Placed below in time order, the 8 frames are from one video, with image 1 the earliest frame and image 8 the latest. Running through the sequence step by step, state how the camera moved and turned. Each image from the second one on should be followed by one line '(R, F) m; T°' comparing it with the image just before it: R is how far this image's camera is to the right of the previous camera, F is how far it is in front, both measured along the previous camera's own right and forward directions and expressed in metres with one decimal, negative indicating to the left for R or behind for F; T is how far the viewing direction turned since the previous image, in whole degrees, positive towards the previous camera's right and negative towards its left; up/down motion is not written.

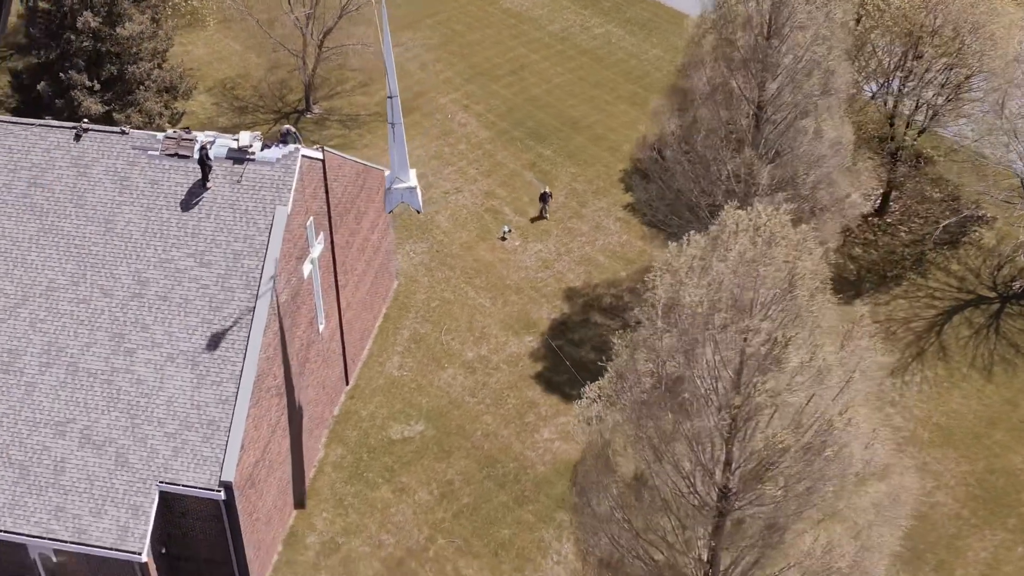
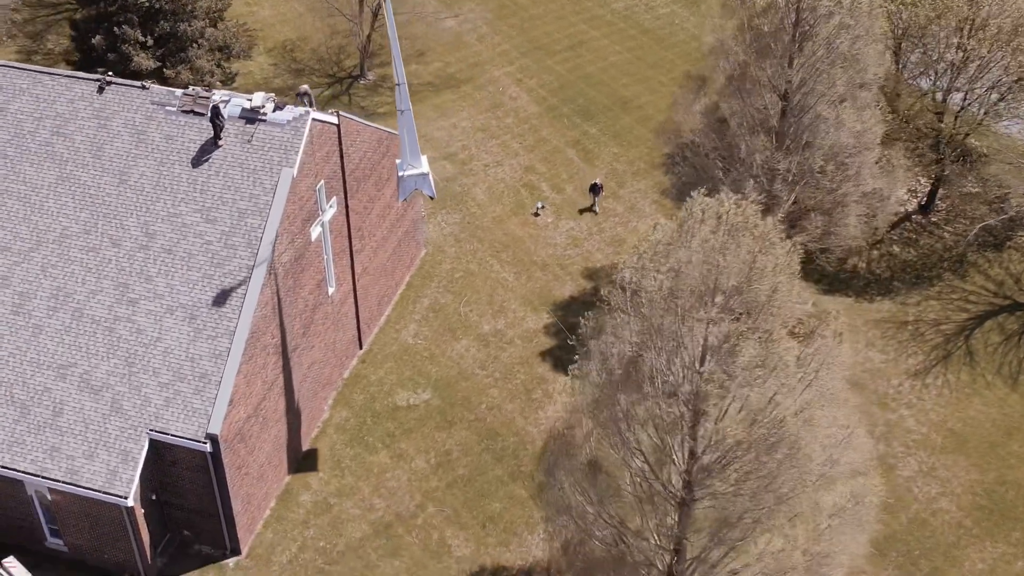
(+2.0, +0.1) m; -5°
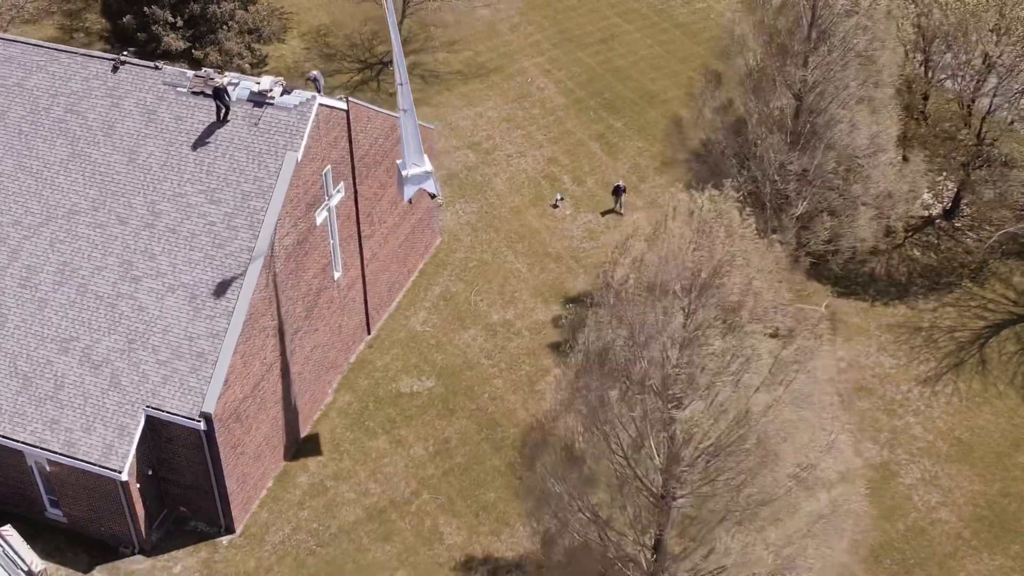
(+1.1, 0.0) m; -3°
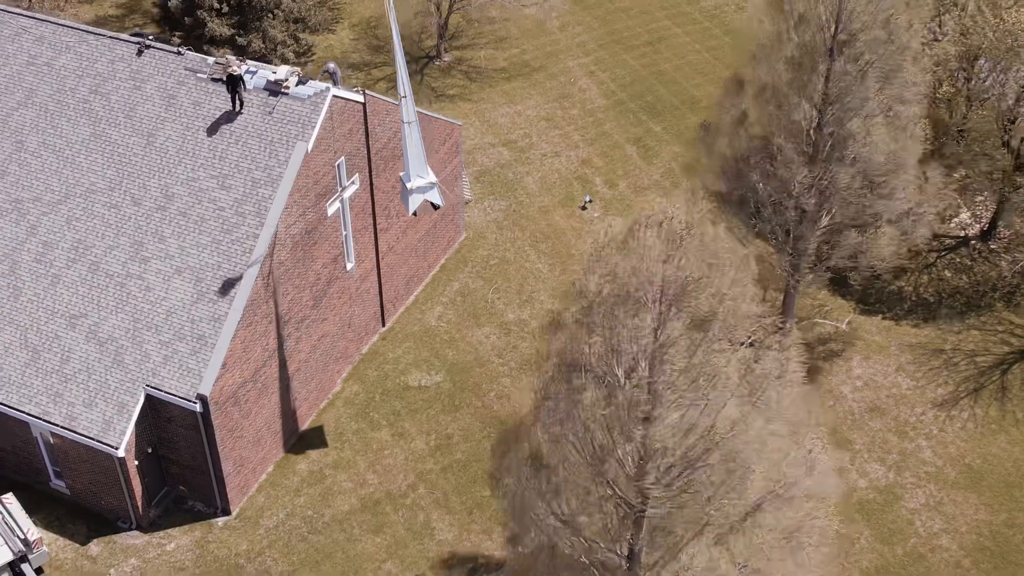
(+1.5, +0.1) m; -4°
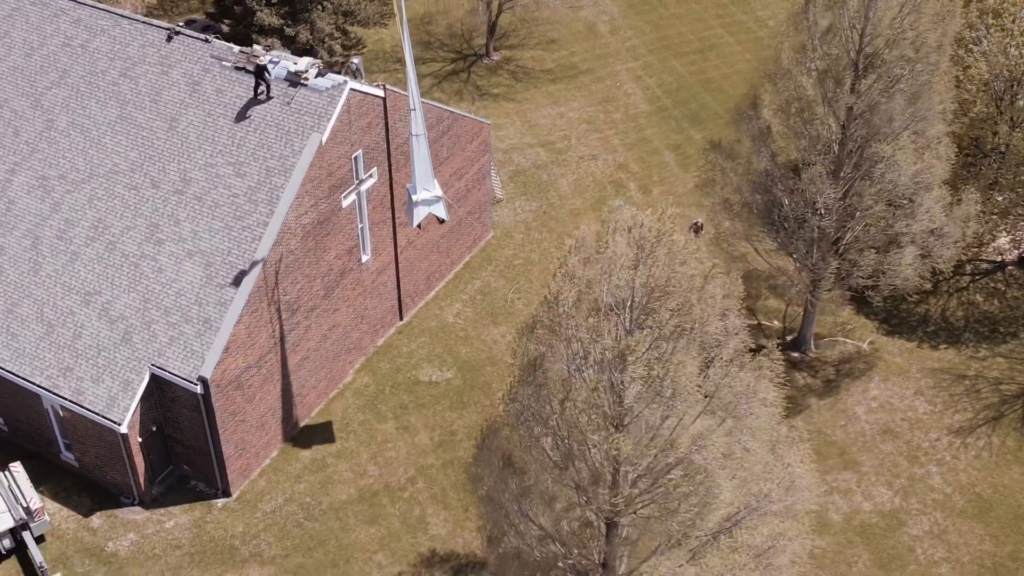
(+1.5, 0.0) m; -4°
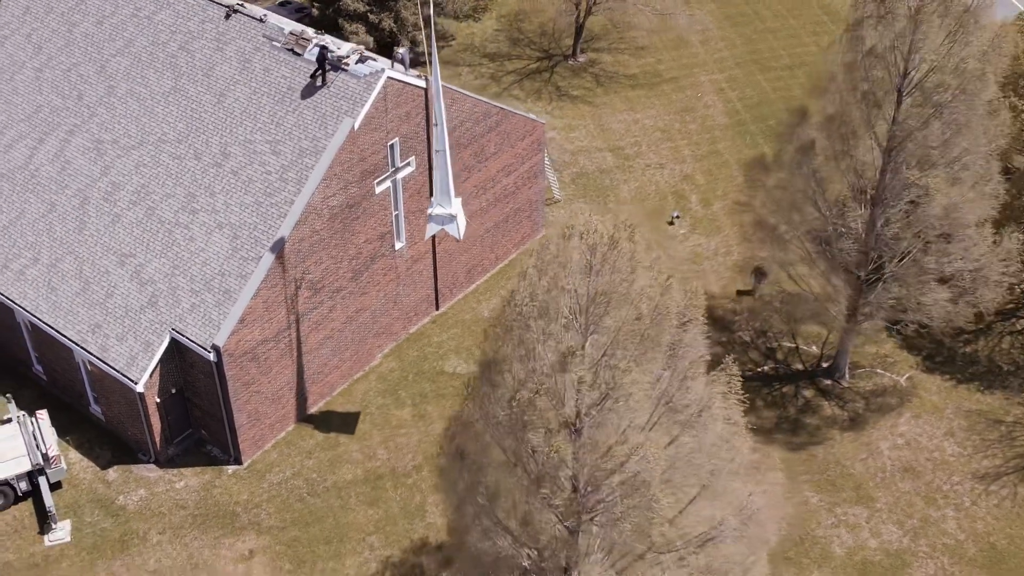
(+2.5, 0.0) m; -6°
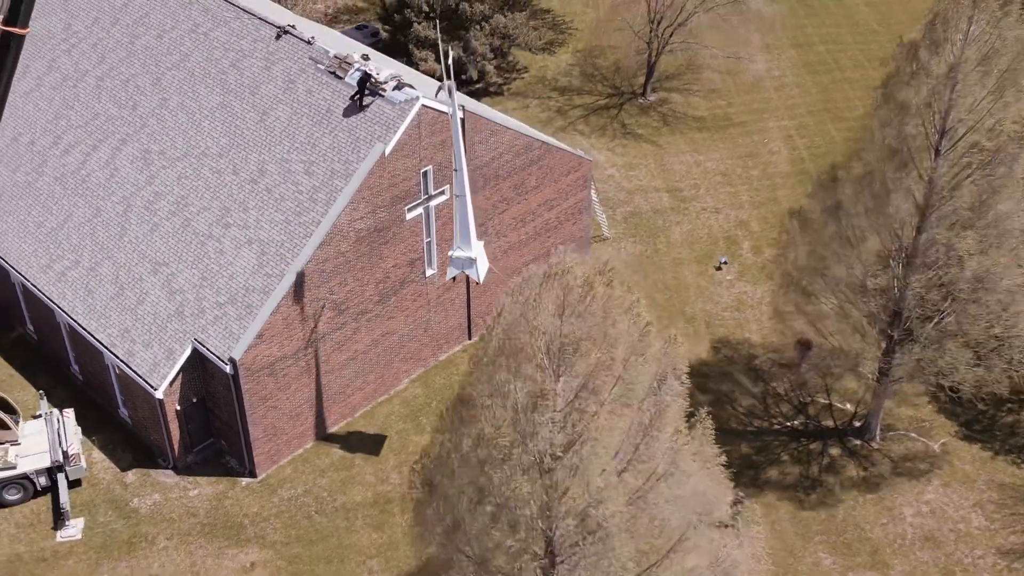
(+1.8, +0.2) m; -5°
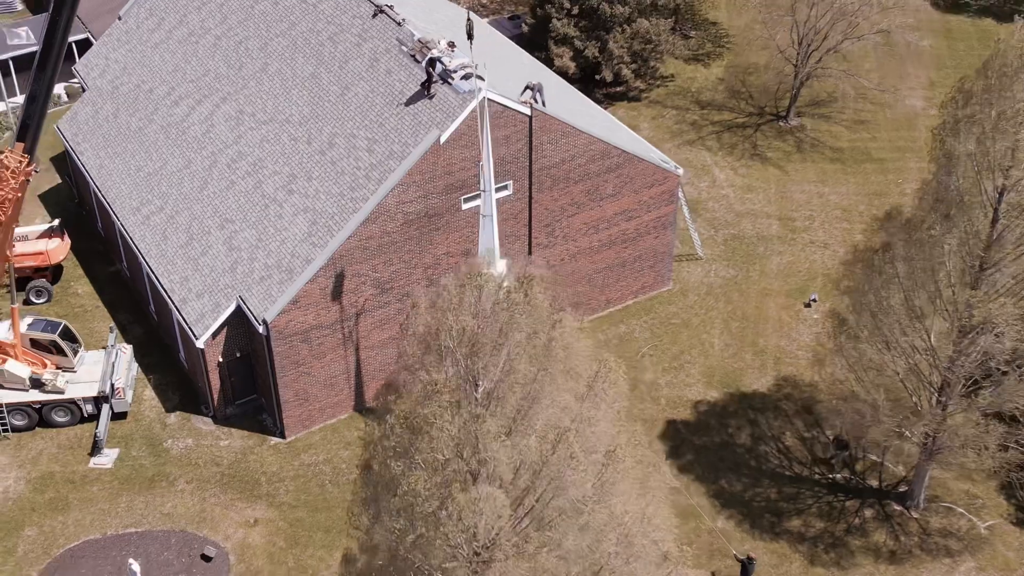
(+4.0, +0.6) m; -11°
